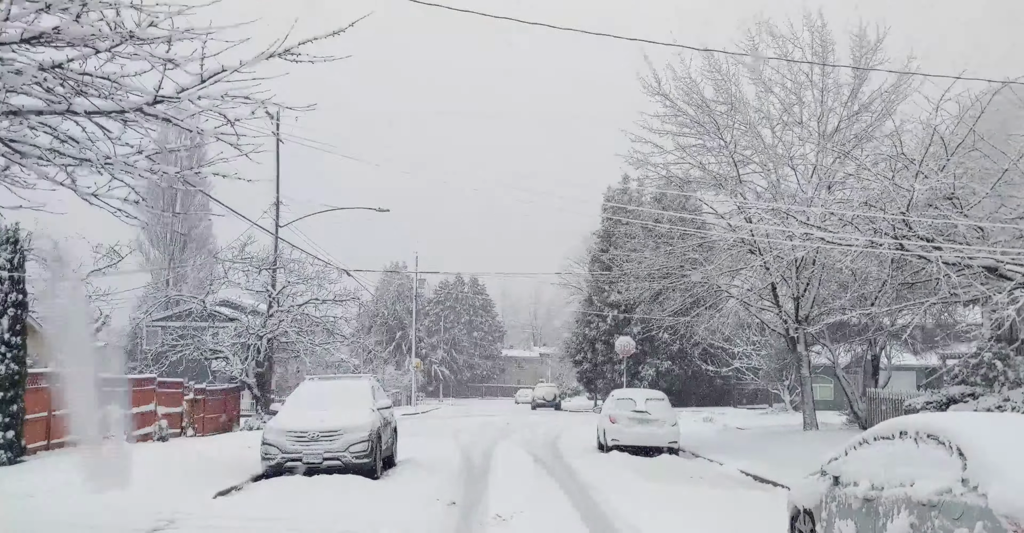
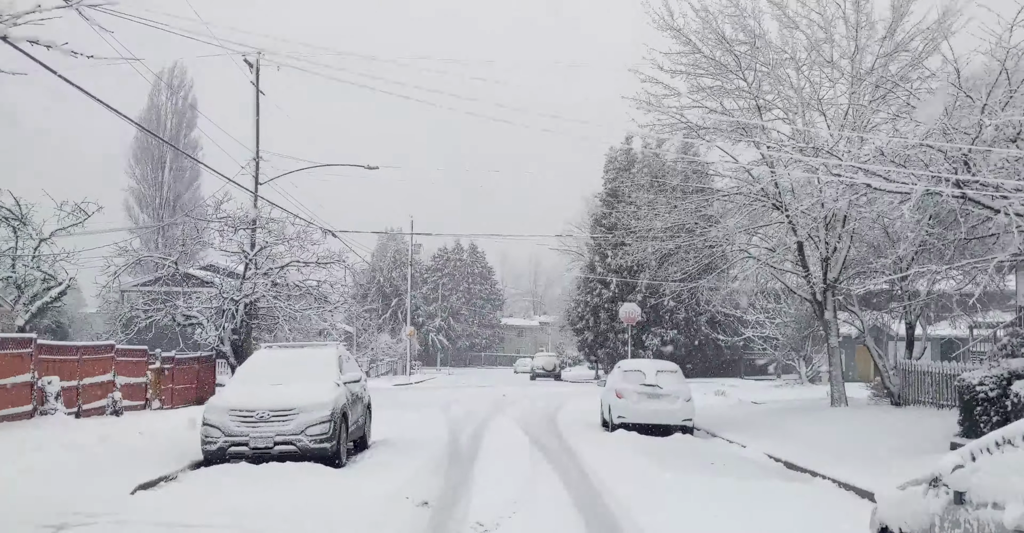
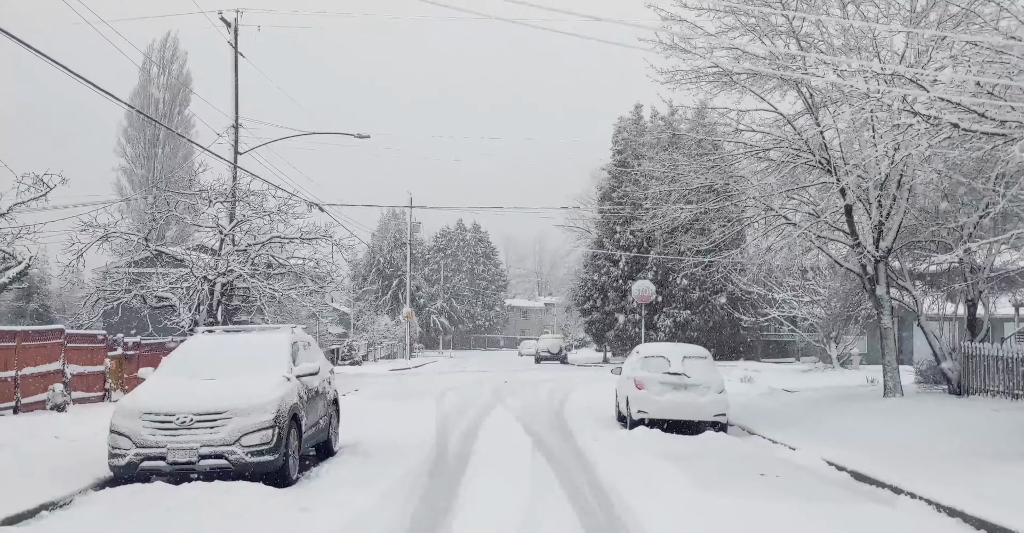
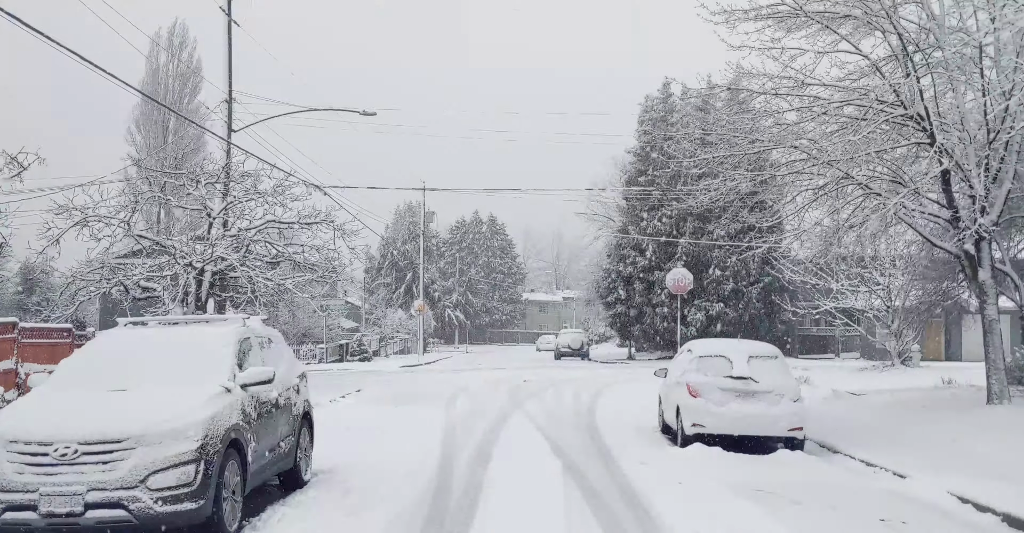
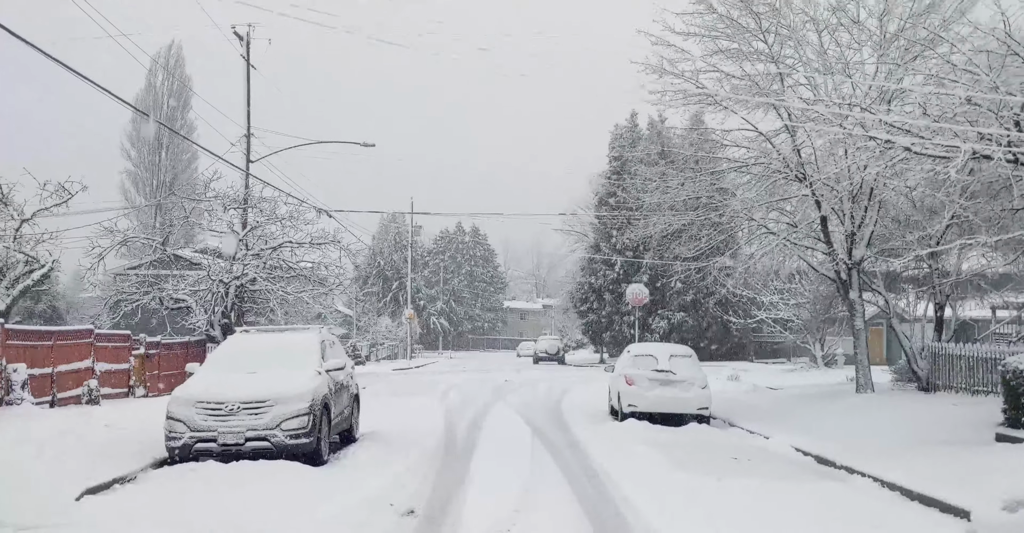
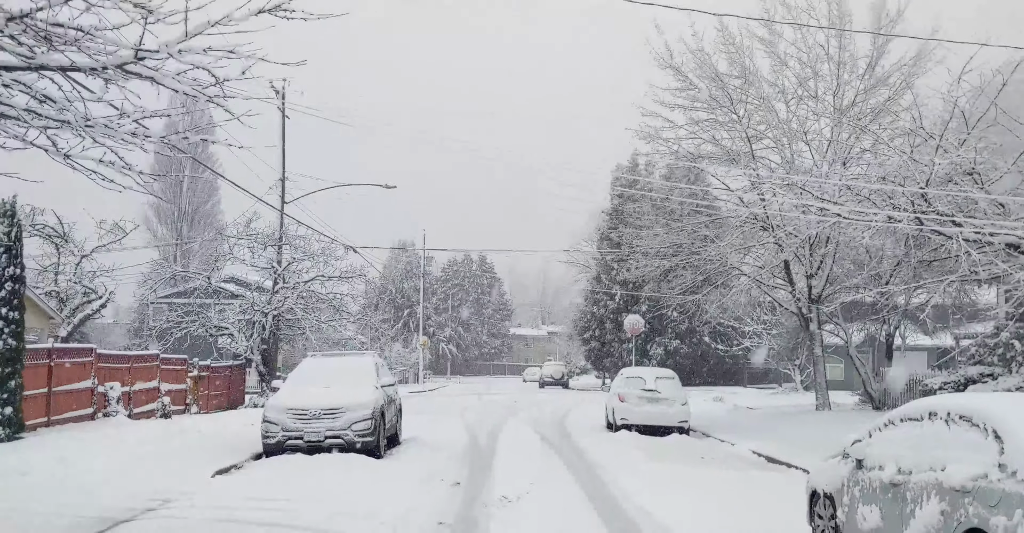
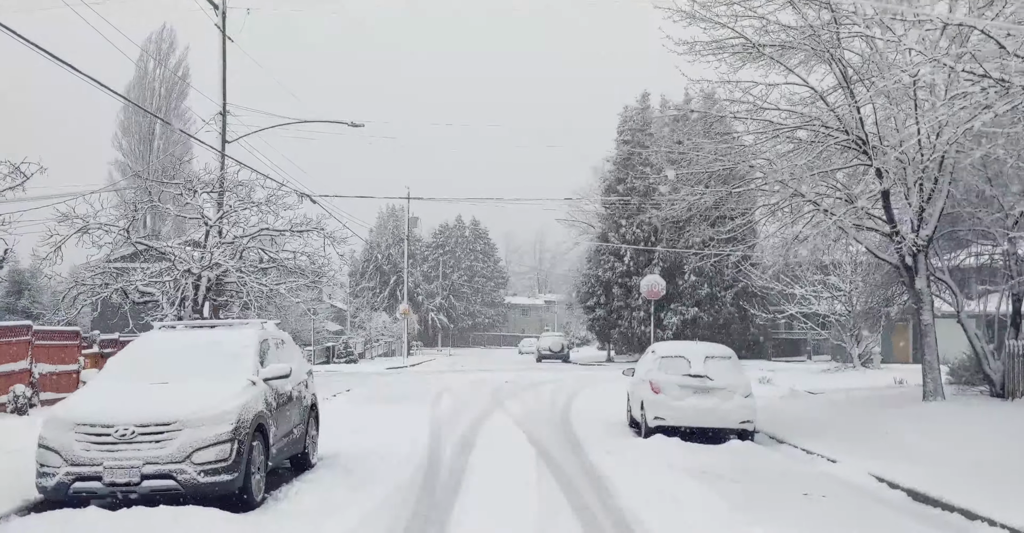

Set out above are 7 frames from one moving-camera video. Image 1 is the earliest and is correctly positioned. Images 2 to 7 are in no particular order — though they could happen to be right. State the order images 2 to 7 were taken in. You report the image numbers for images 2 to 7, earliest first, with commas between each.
6, 2, 5, 3, 7, 4
